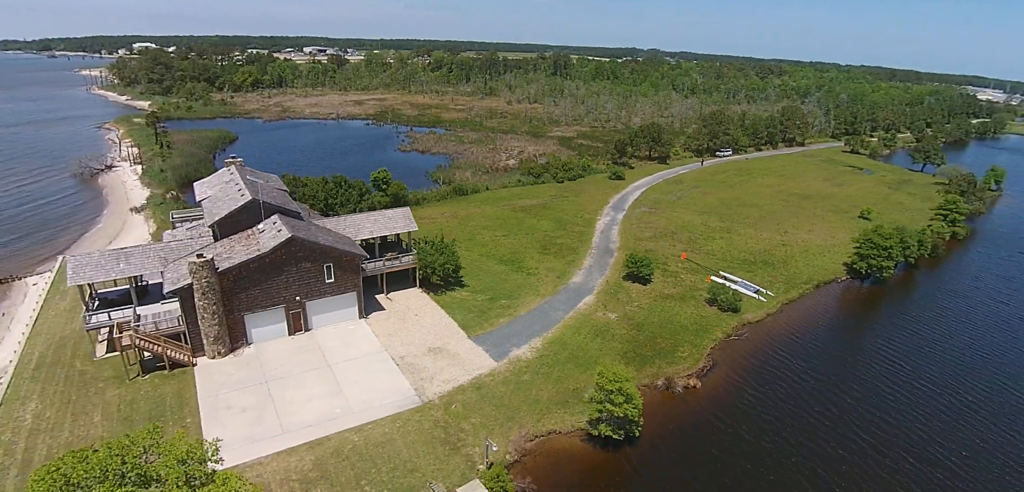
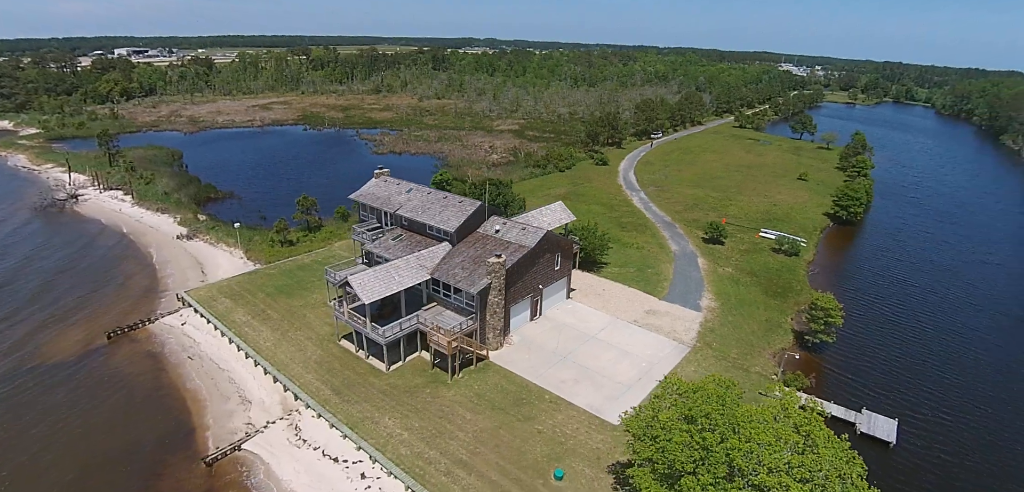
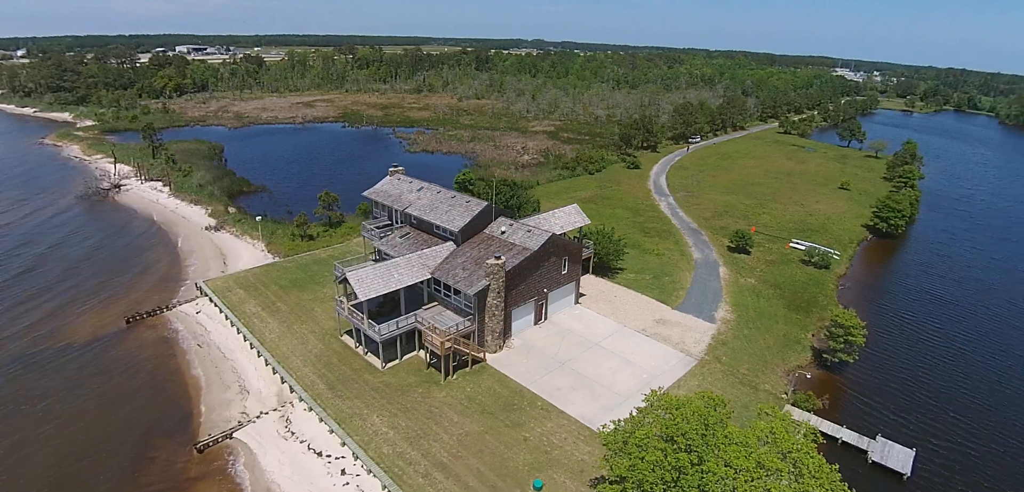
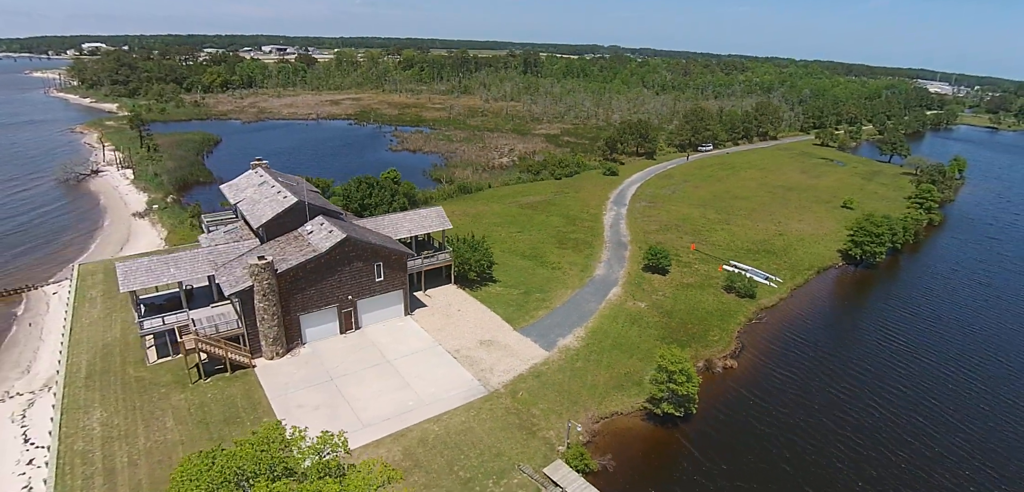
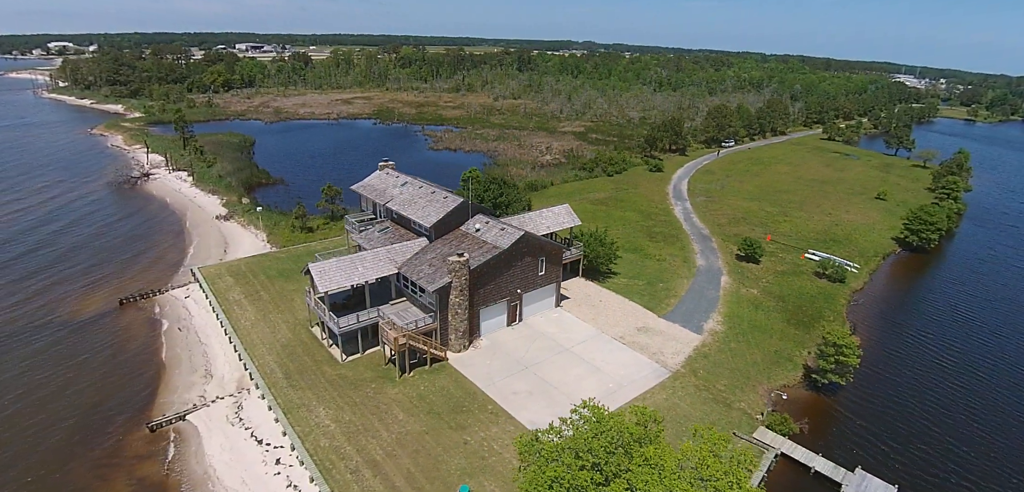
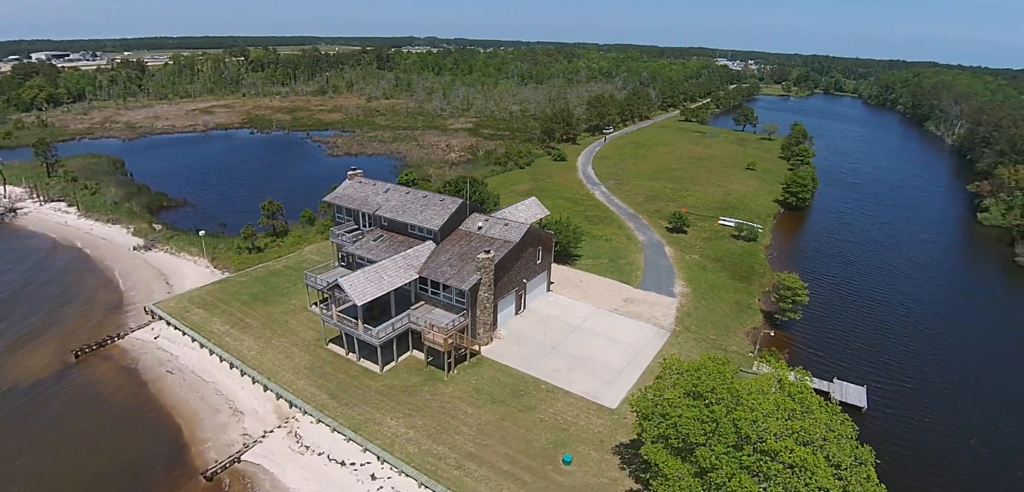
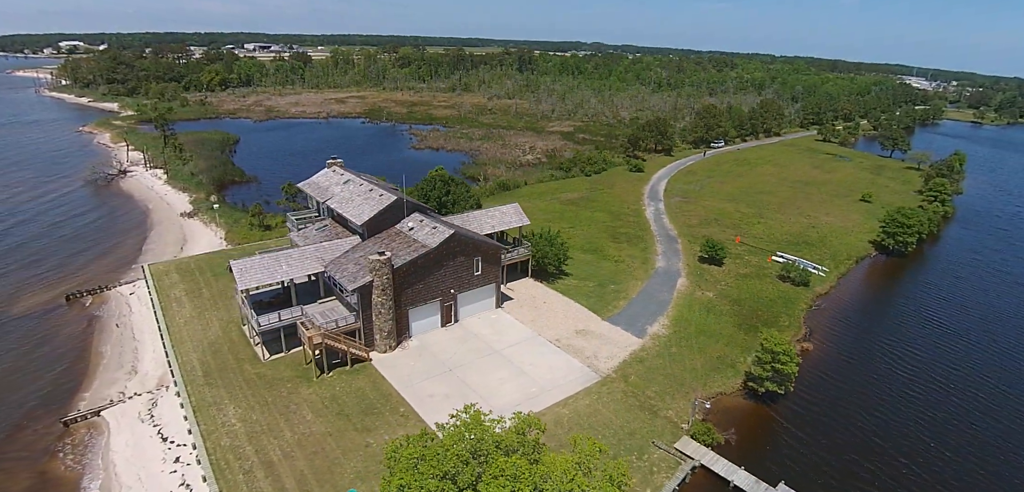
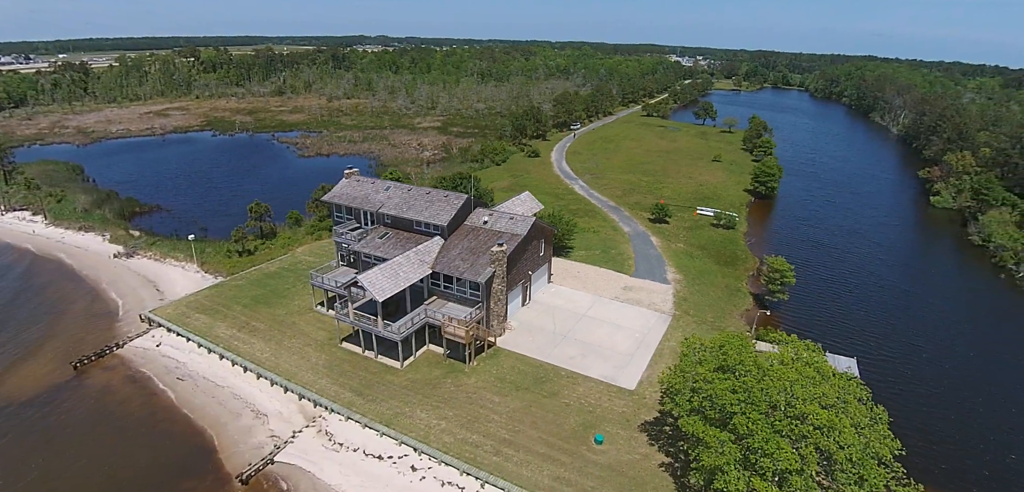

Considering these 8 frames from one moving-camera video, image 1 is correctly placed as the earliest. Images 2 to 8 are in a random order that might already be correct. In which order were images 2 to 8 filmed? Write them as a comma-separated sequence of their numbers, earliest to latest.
4, 7, 5, 3, 2, 6, 8
